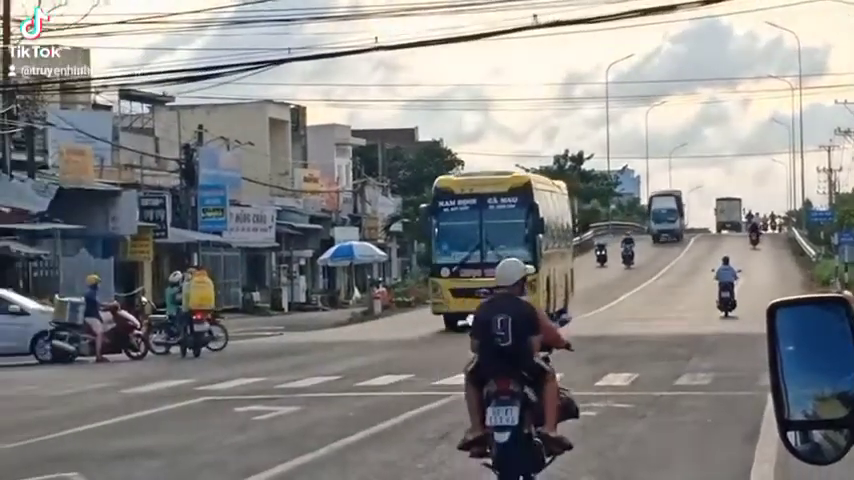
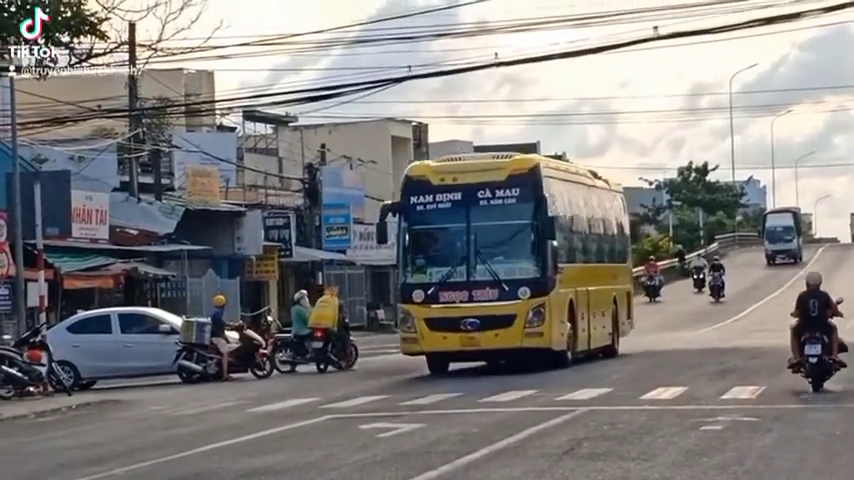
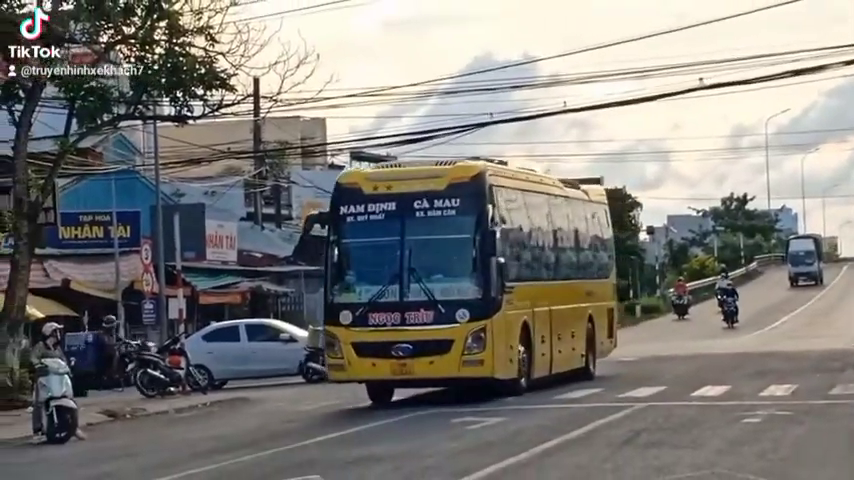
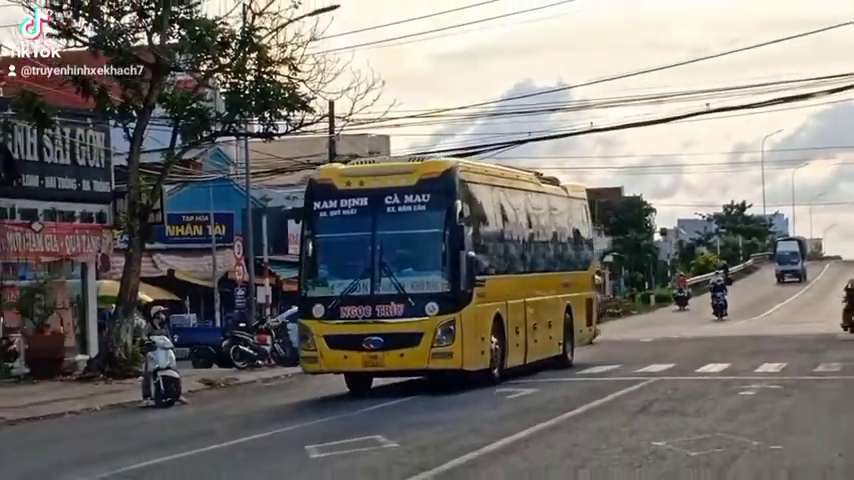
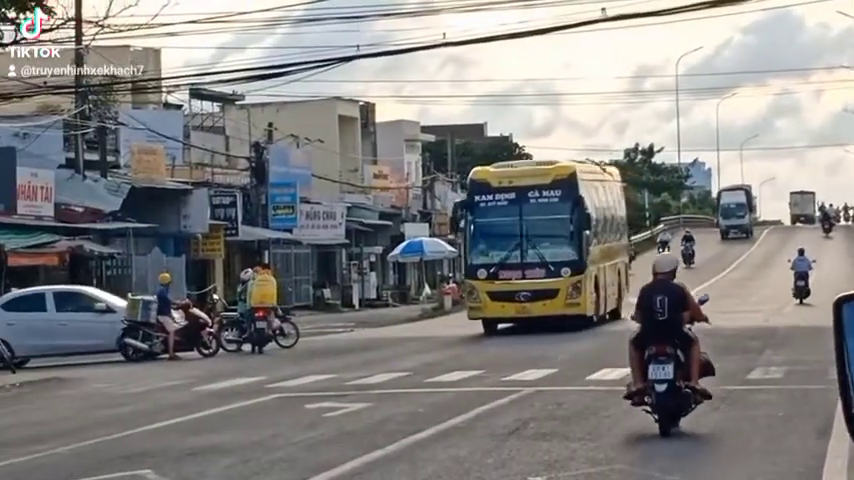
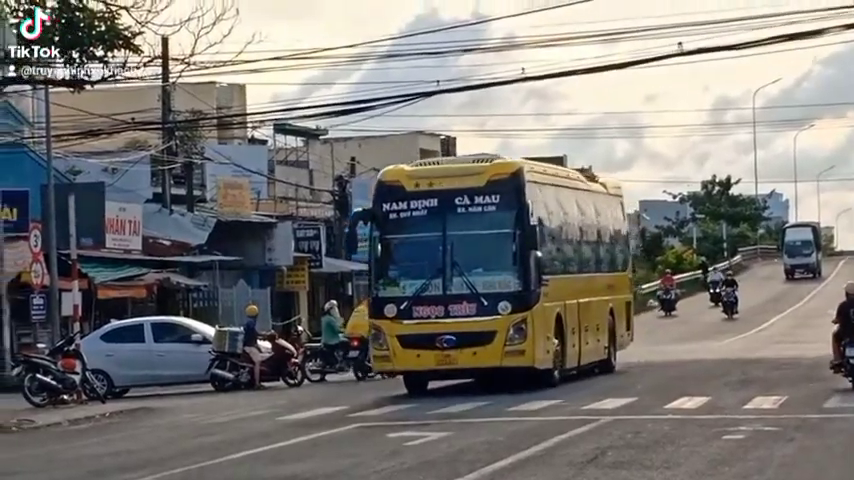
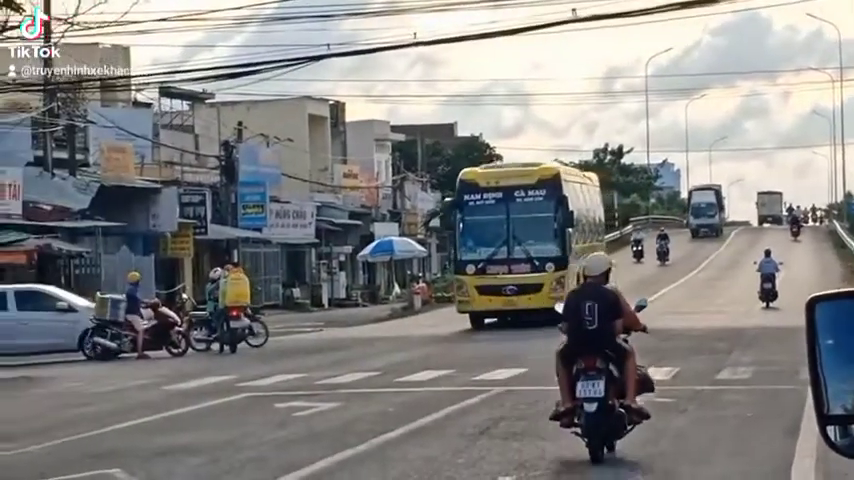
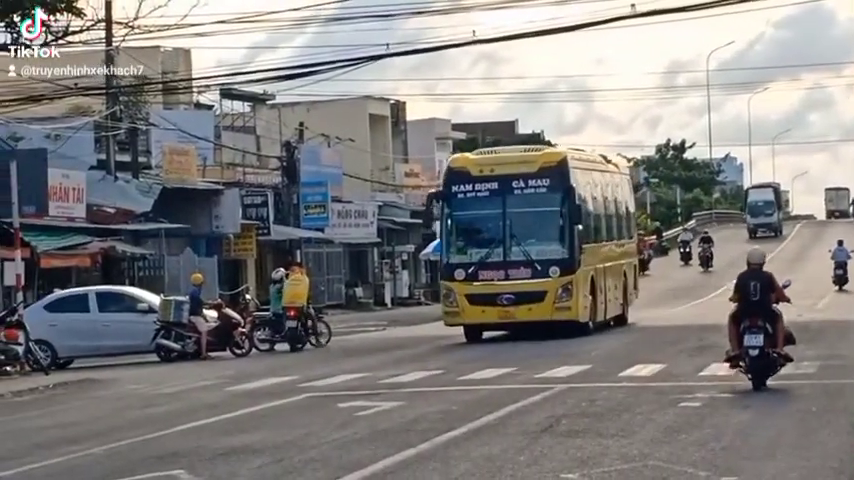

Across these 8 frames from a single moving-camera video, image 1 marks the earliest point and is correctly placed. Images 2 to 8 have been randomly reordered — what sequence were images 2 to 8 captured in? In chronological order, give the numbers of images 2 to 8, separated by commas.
7, 5, 8, 2, 6, 3, 4
